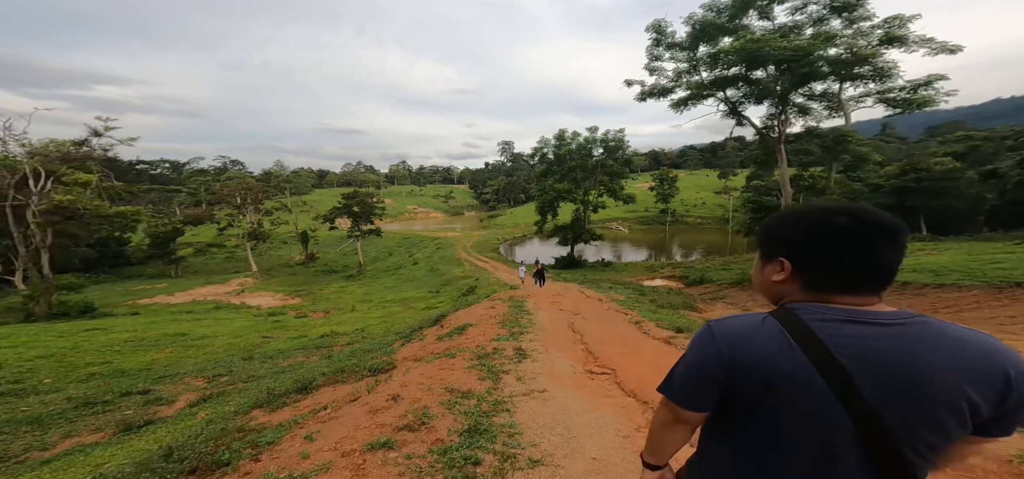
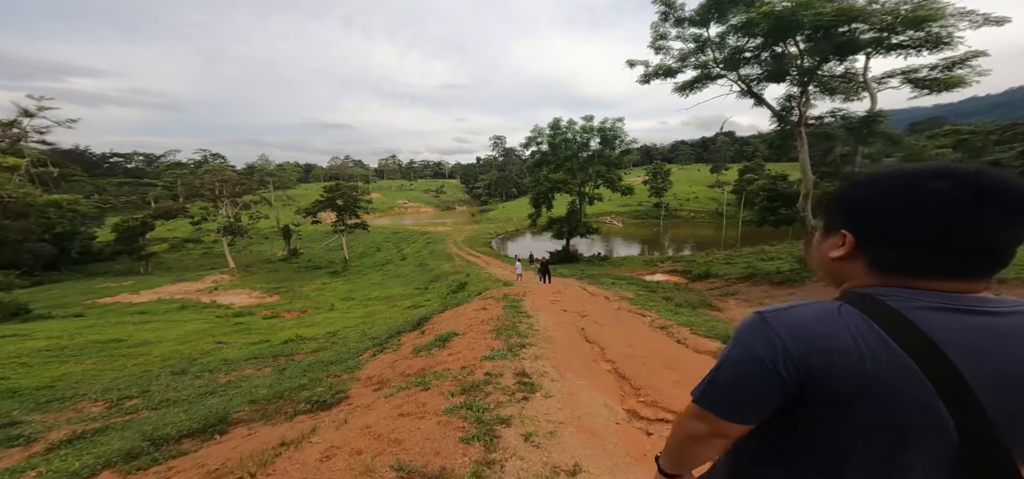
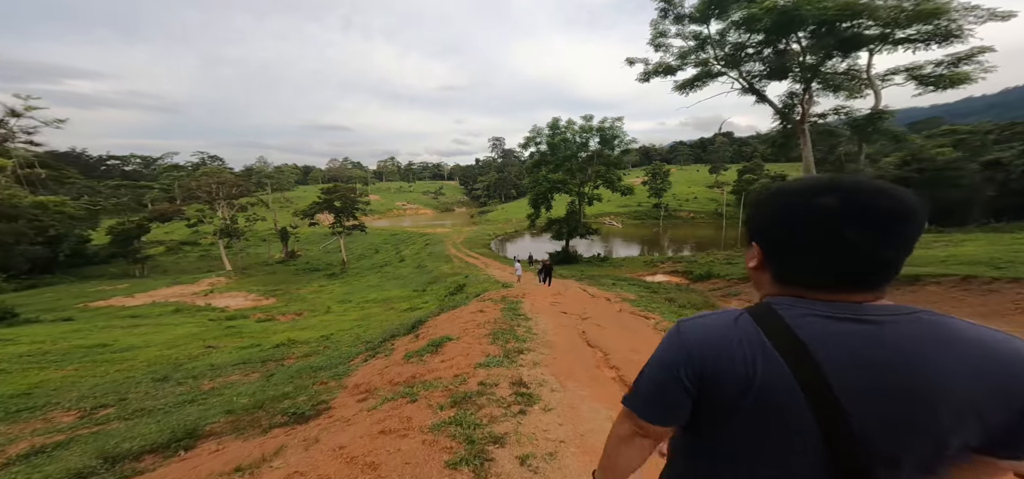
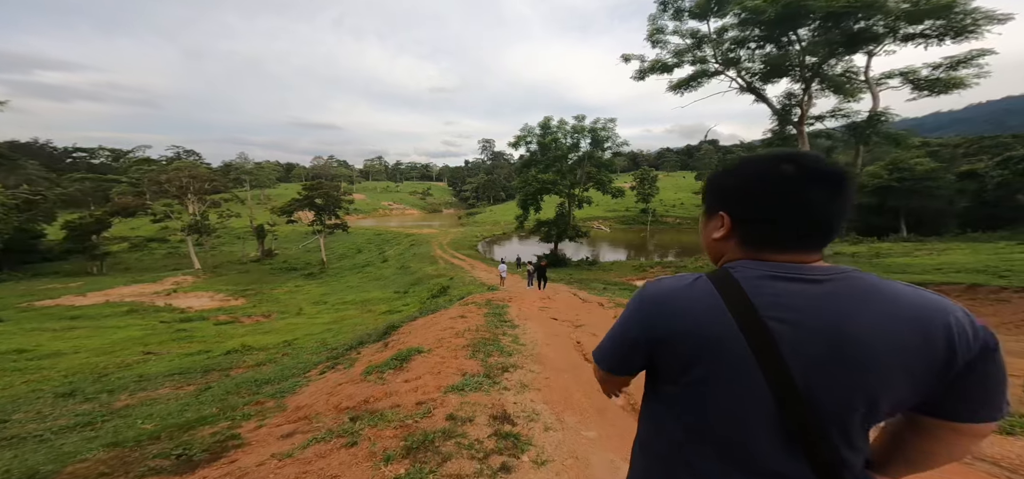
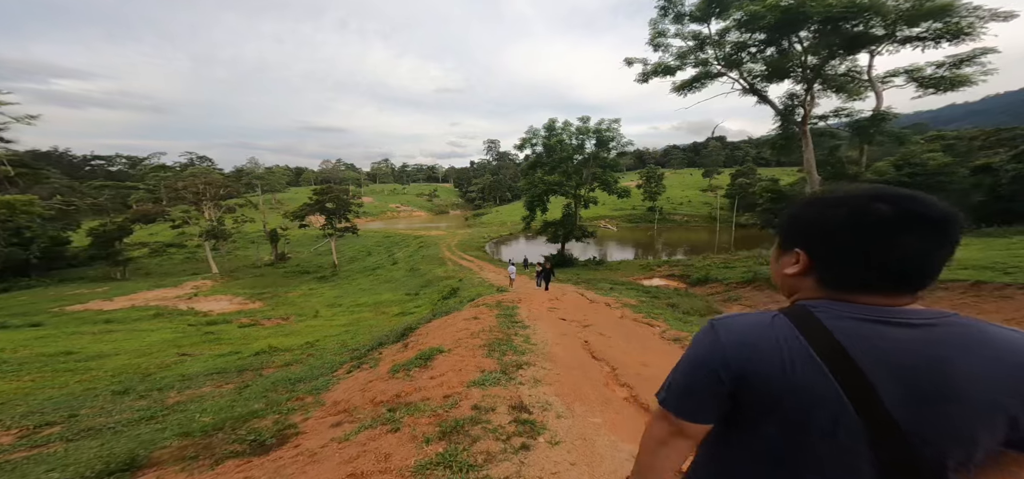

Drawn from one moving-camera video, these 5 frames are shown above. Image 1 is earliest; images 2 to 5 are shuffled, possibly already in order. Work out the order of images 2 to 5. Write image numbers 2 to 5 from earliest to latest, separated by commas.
2, 3, 5, 4
